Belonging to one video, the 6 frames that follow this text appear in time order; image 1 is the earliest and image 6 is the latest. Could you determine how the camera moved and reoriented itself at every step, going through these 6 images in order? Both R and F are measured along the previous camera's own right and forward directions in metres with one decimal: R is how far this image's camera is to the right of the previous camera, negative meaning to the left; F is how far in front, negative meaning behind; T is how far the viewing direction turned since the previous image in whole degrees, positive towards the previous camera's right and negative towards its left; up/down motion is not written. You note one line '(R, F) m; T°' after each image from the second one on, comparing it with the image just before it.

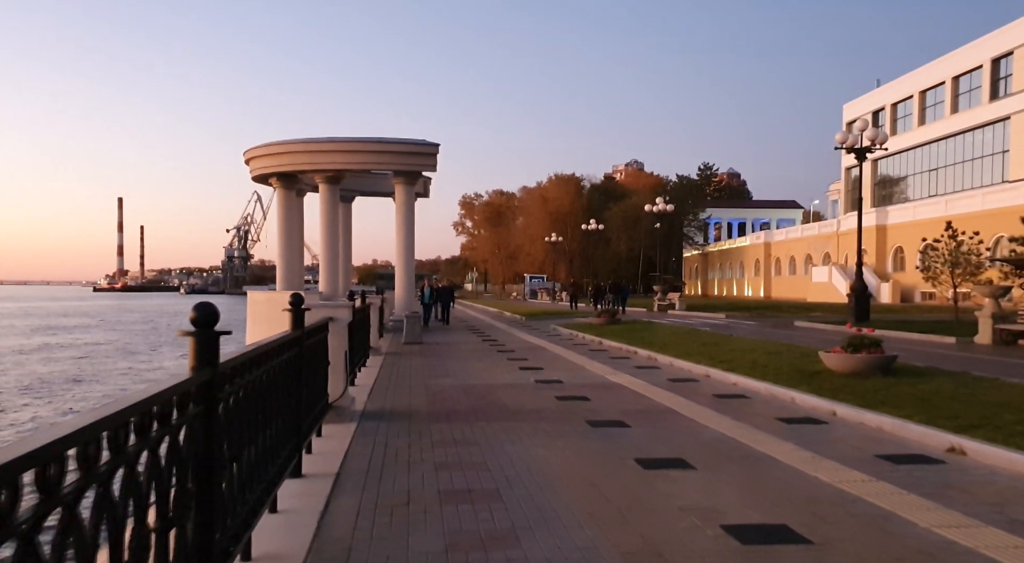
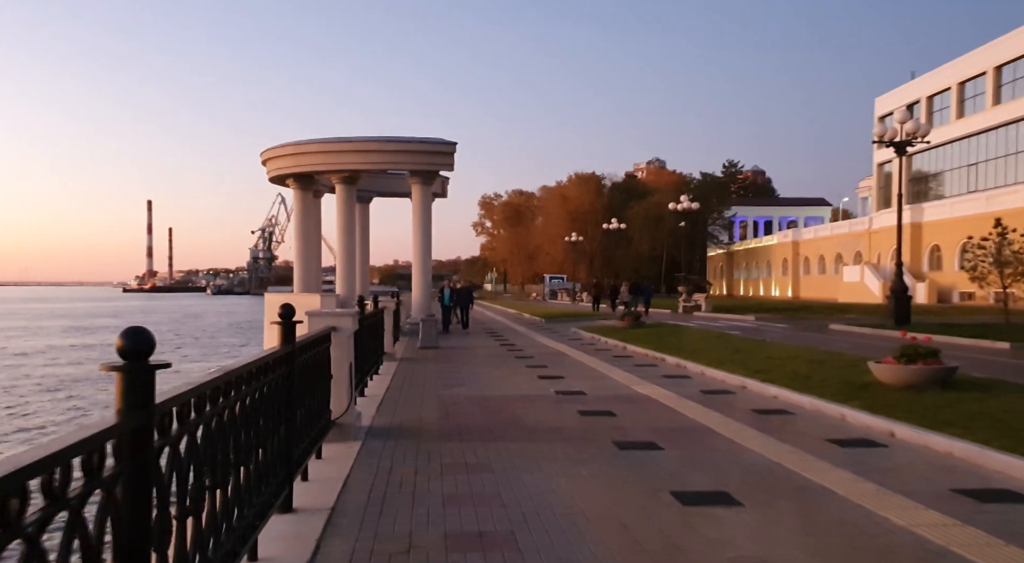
(0.0, +0.9) m; -2°
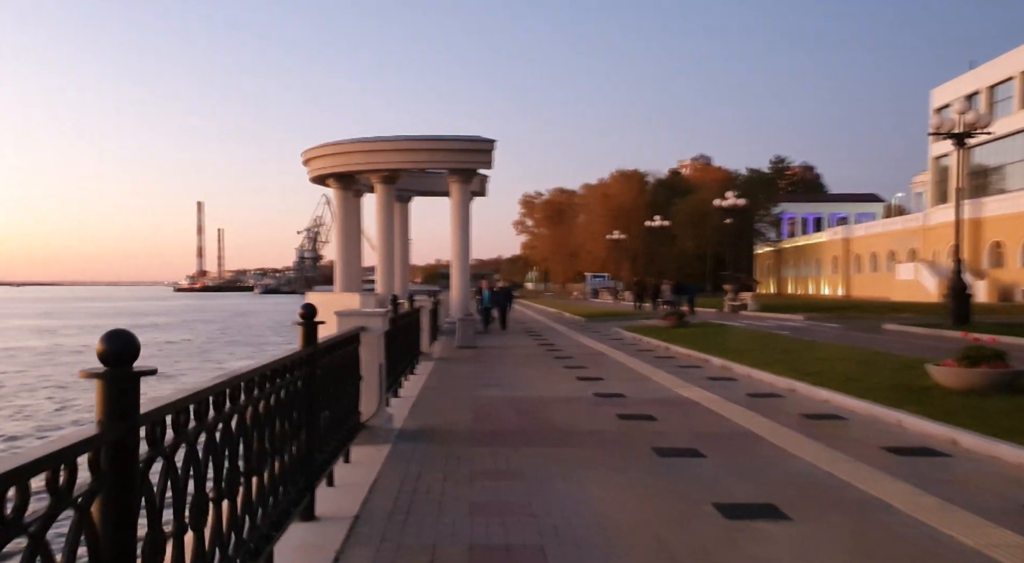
(+0.1, +0.3) m; -3°
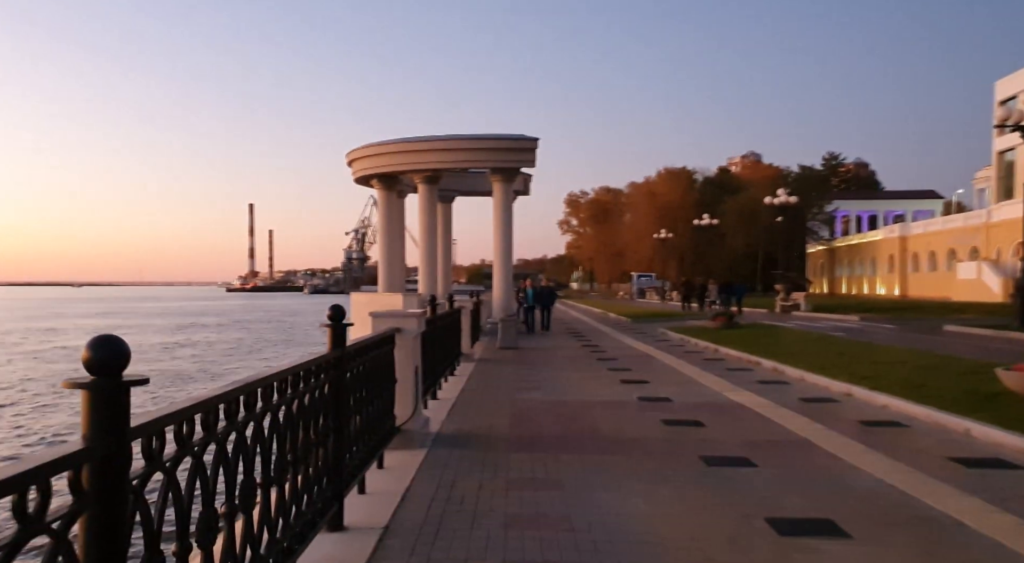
(+0.1, +0.3) m; -3°
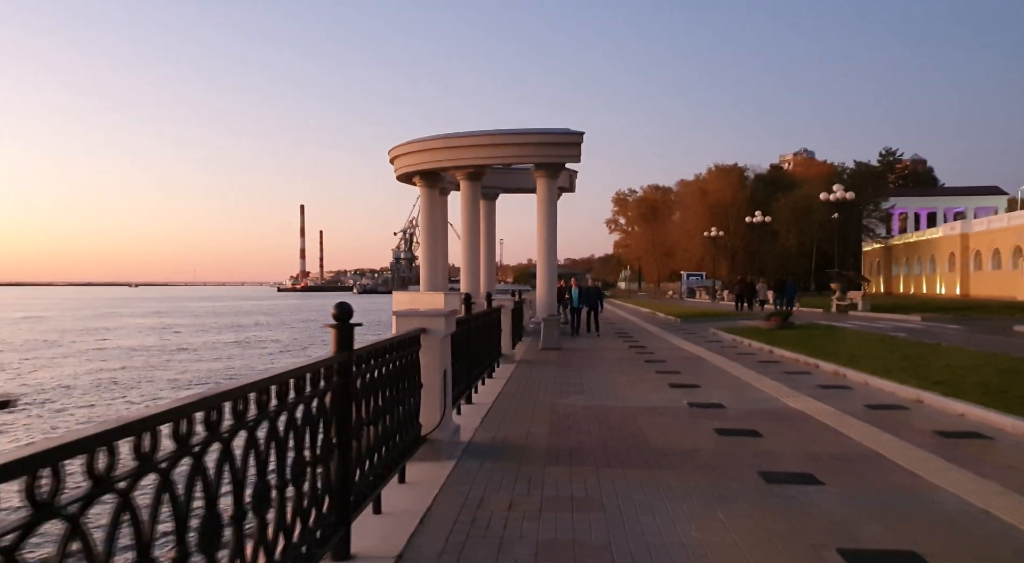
(+0.1, +0.8) m; -3°
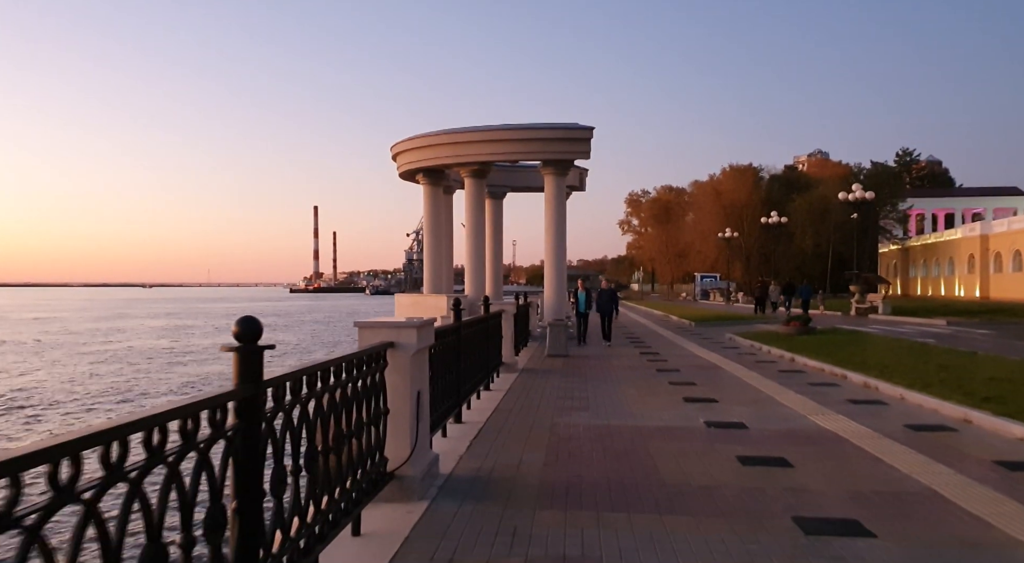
(+0.2, +1.3) m; -1°
